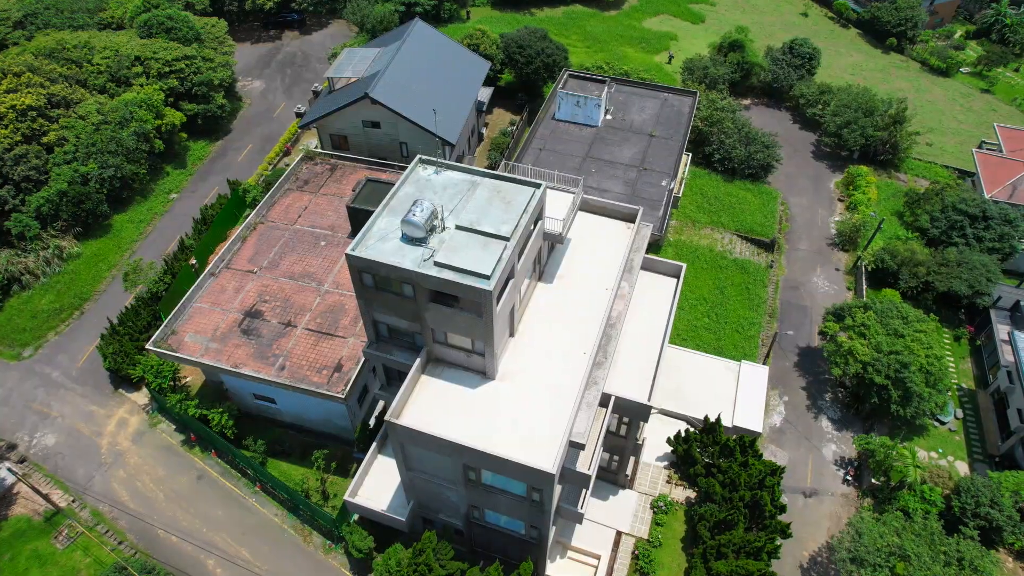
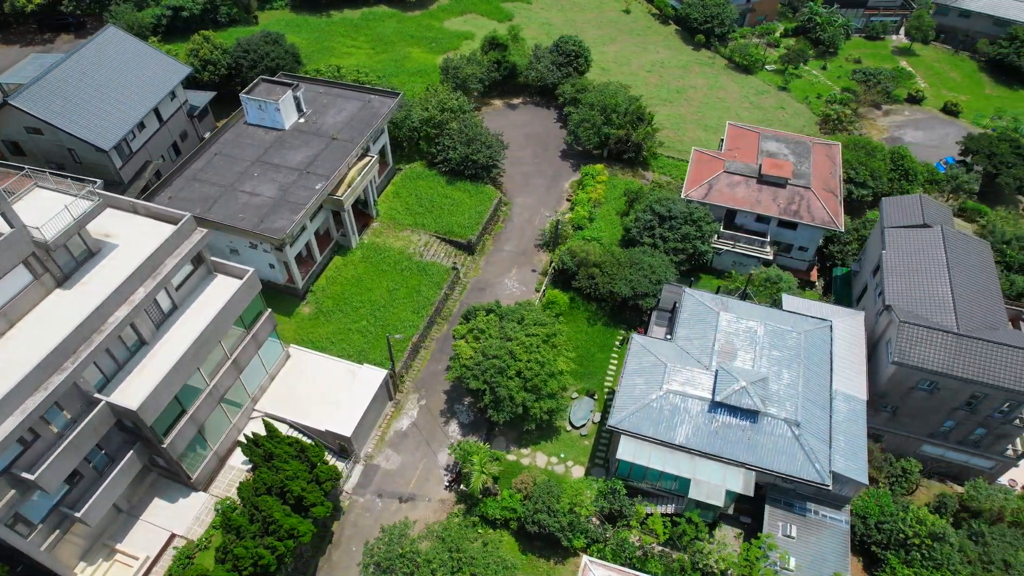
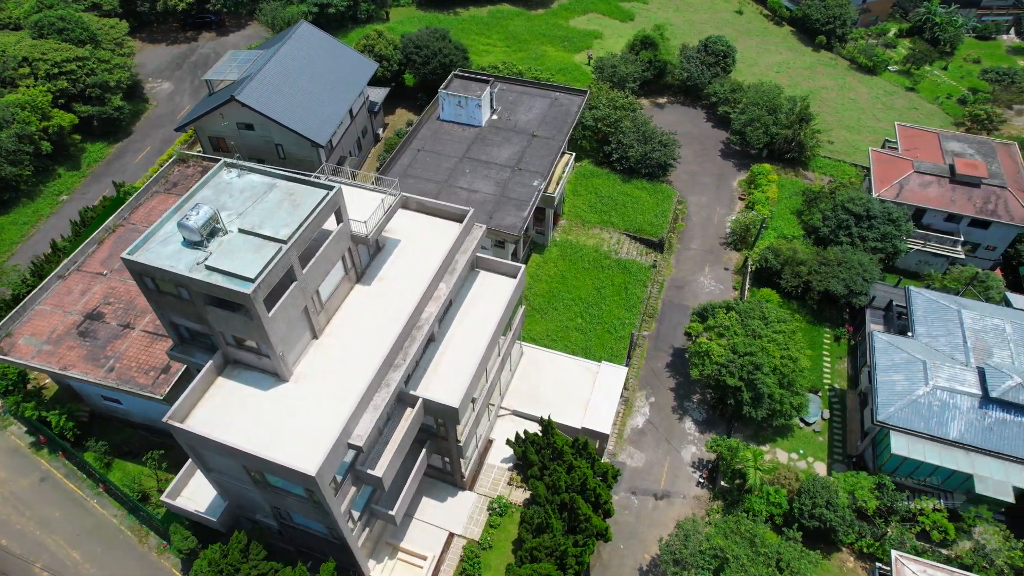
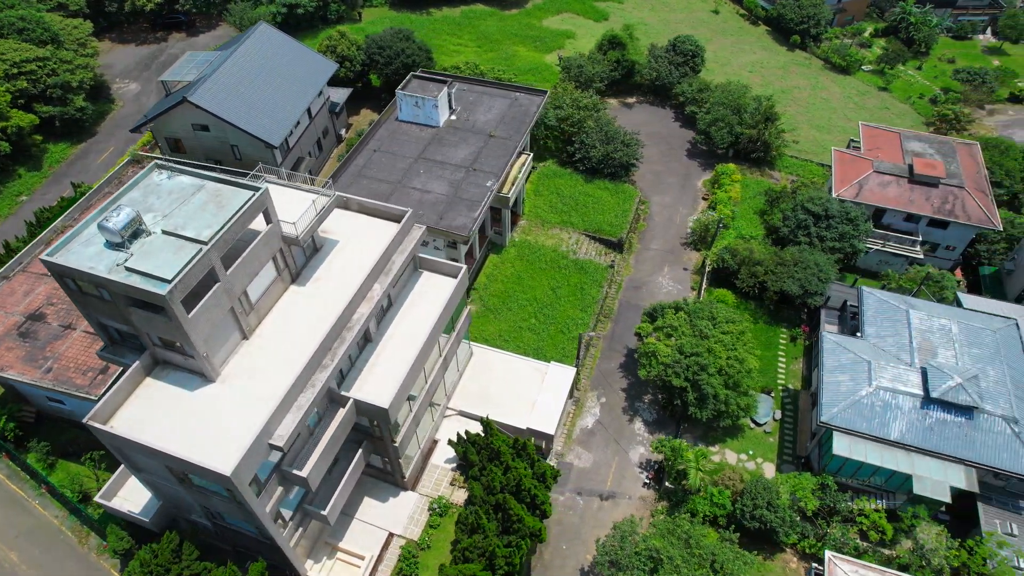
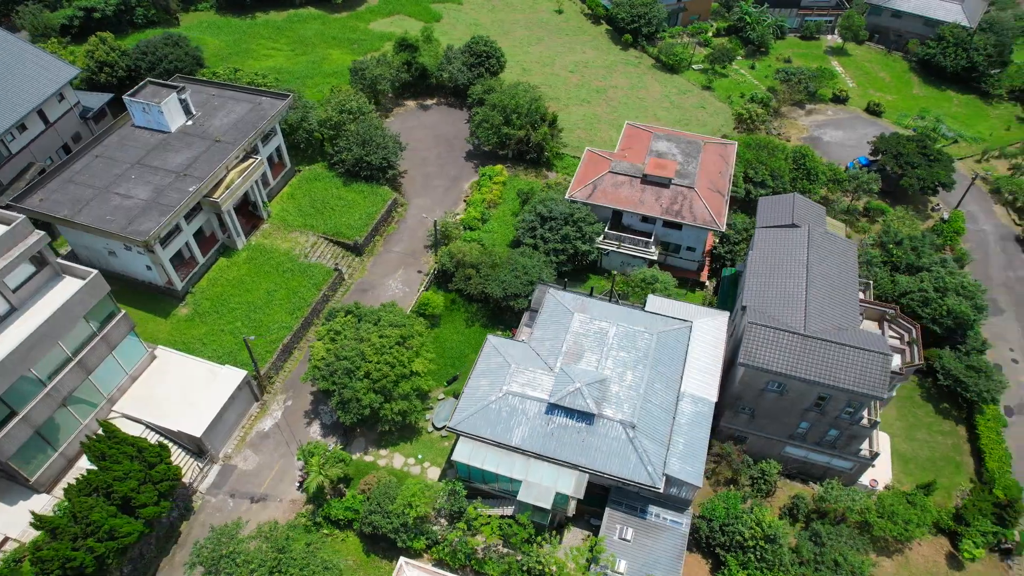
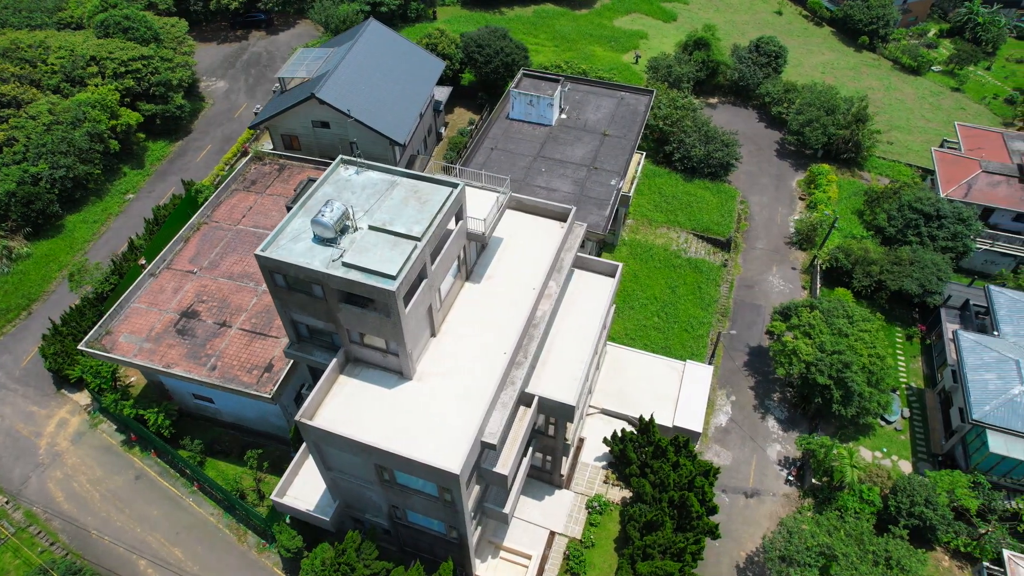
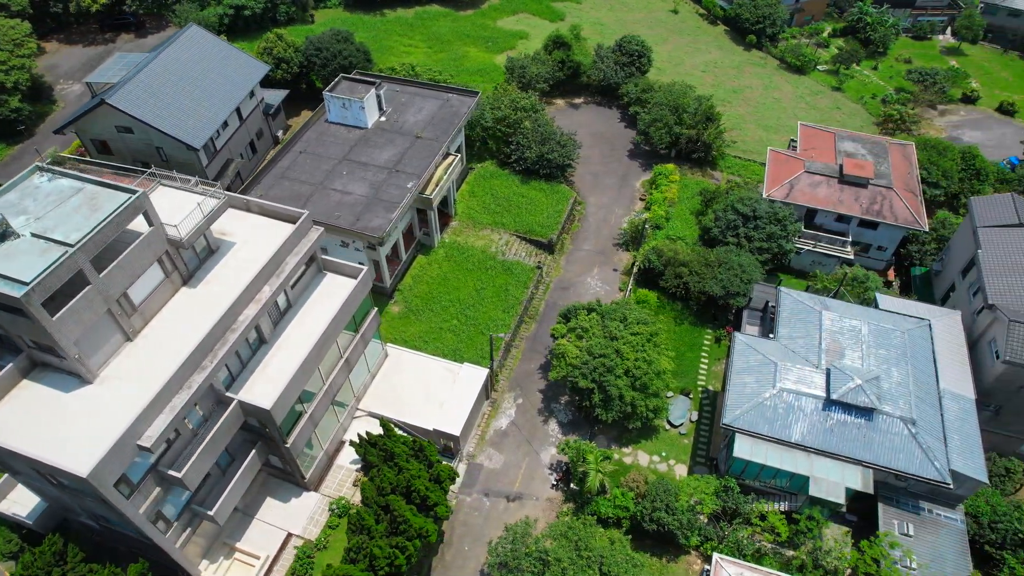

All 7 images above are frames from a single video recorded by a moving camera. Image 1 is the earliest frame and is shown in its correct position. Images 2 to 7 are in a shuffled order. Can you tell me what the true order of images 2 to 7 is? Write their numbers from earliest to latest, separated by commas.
6, 3, 4, 7, 2, 5
